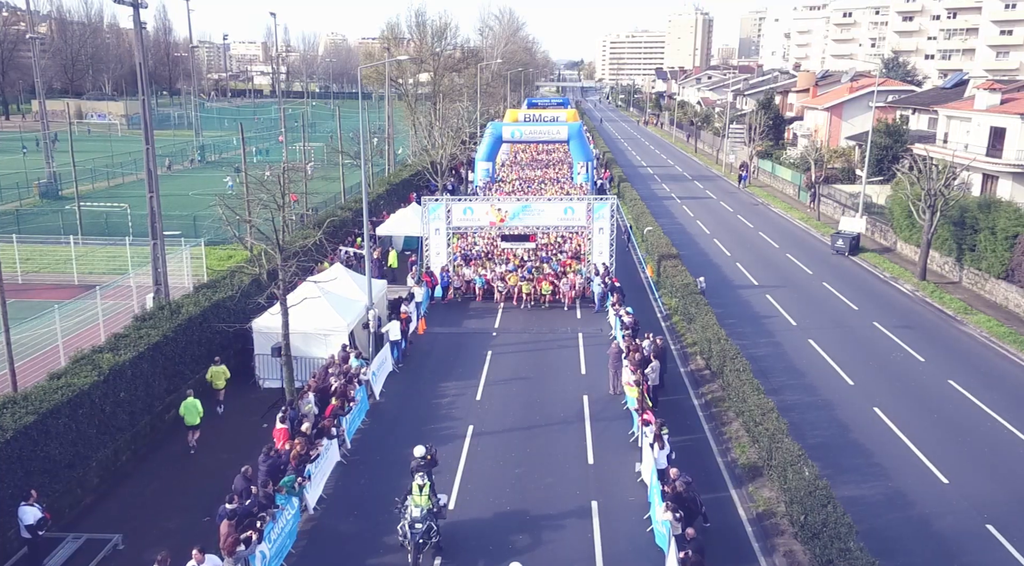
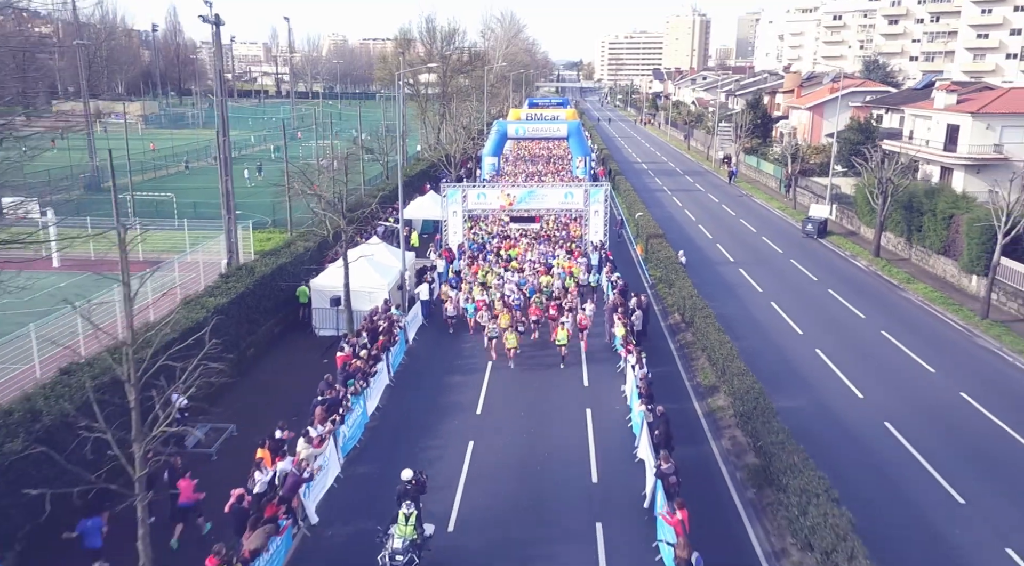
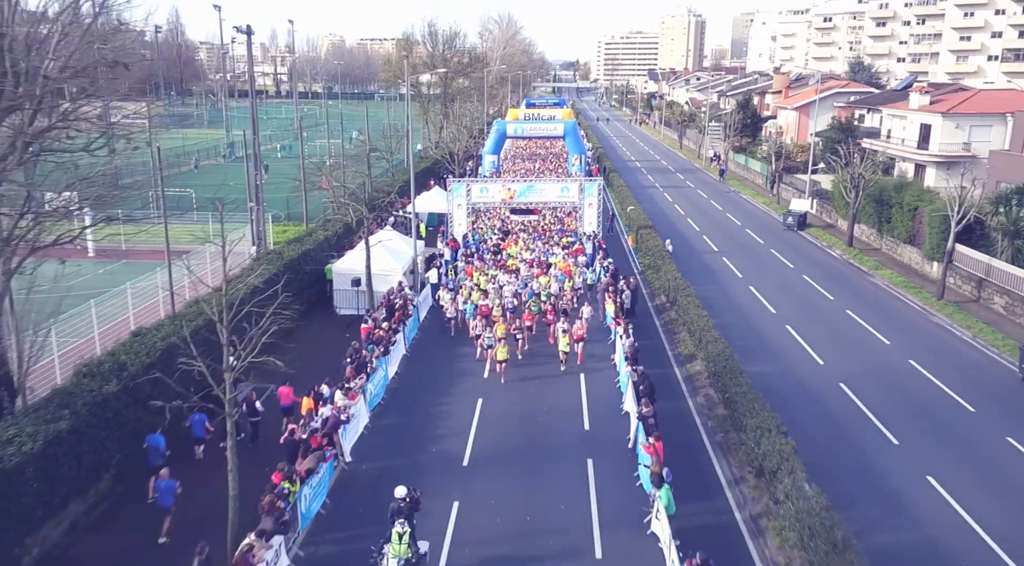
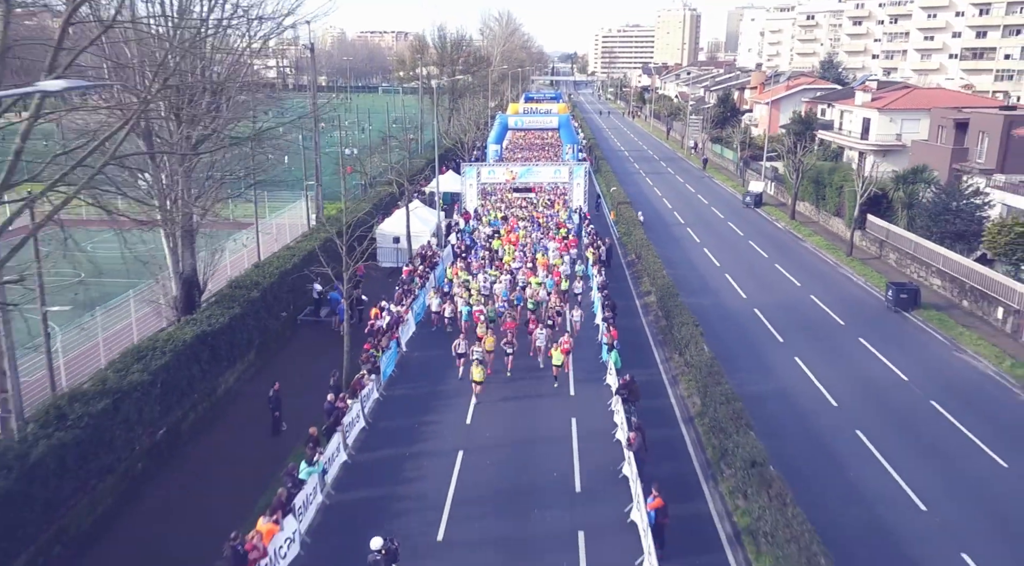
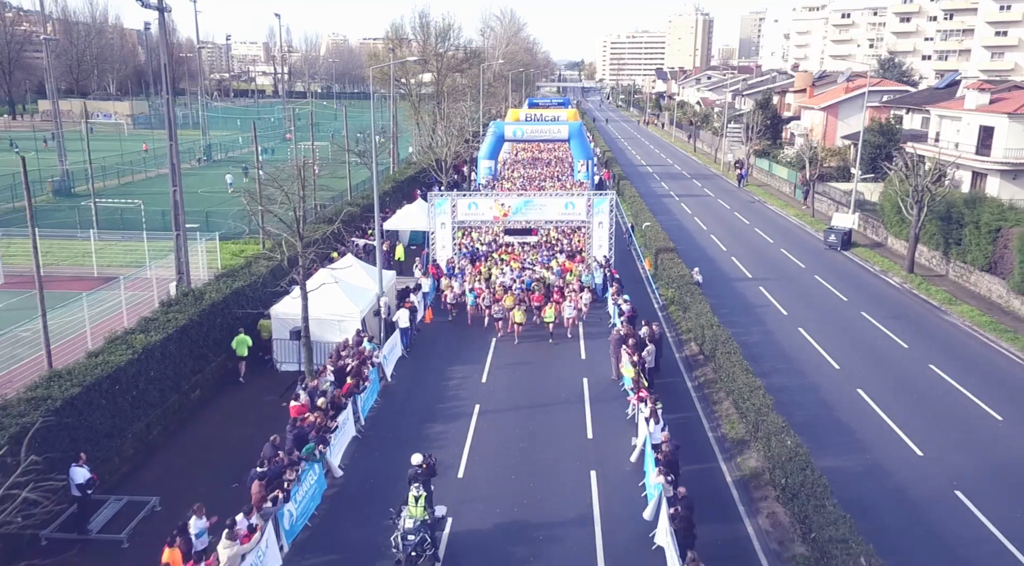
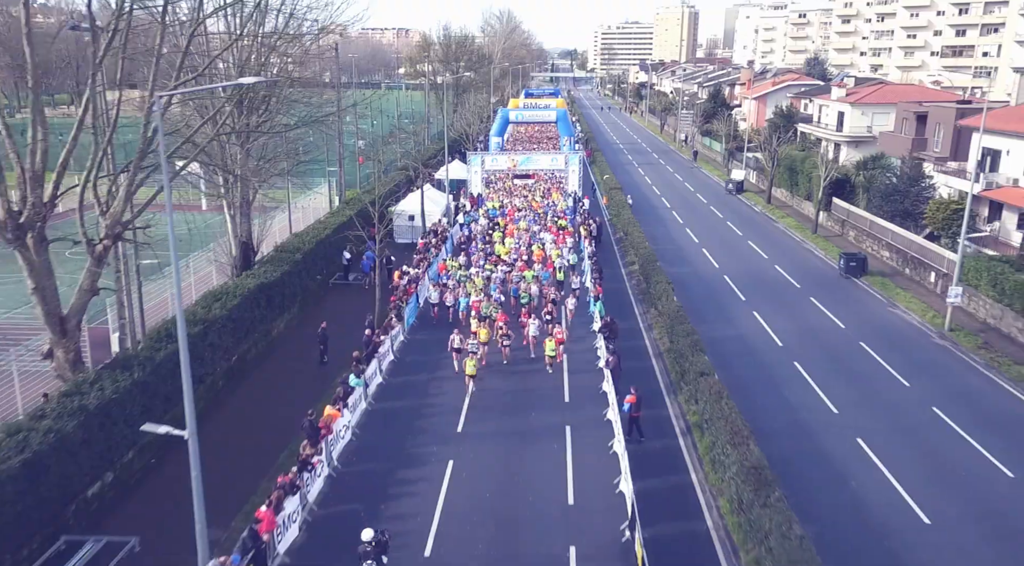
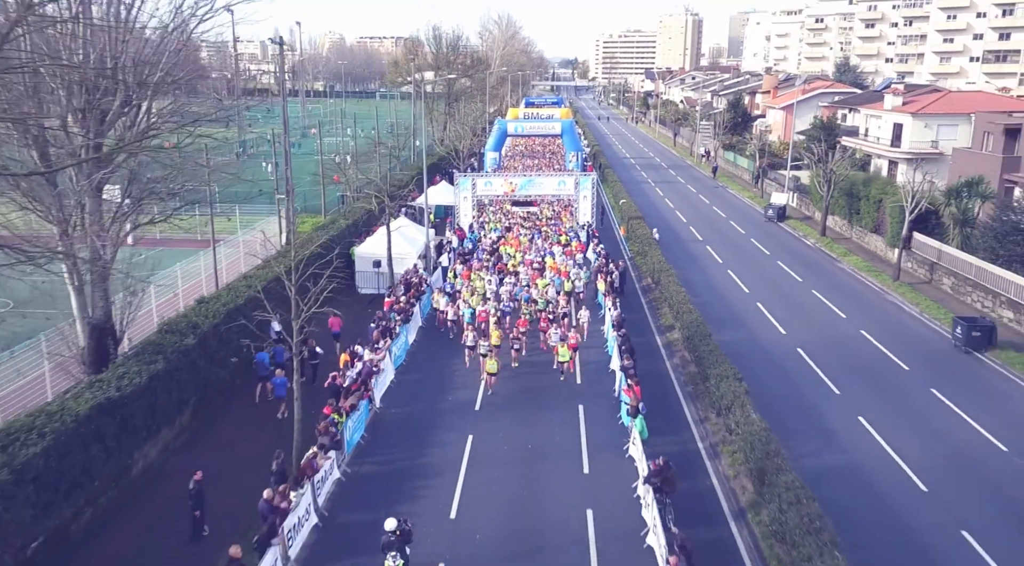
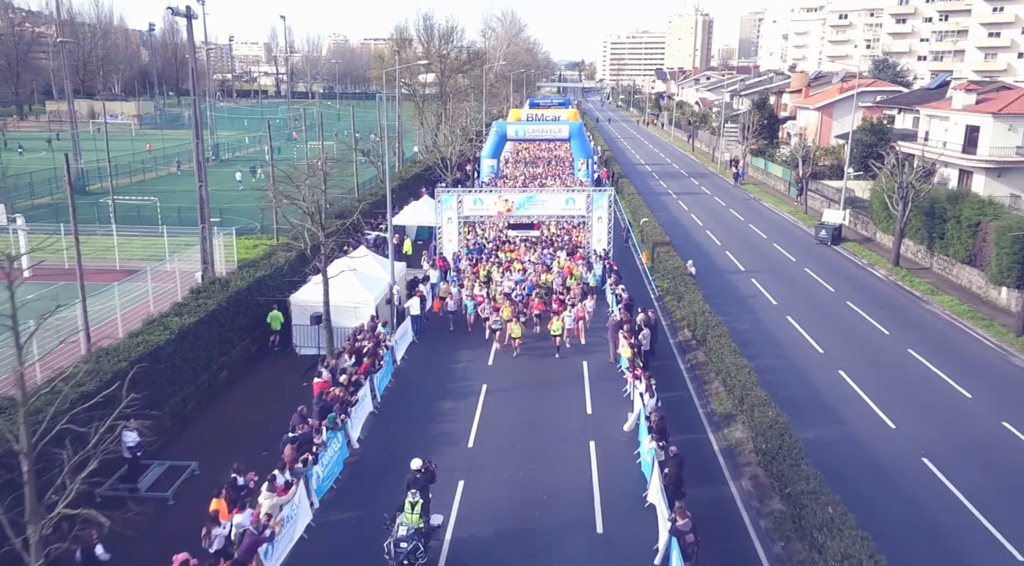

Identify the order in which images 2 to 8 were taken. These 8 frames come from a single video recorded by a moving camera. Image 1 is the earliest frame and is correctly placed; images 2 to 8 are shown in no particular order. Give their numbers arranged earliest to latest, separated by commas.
5, 8, 2, 3, 7, 4, 6
